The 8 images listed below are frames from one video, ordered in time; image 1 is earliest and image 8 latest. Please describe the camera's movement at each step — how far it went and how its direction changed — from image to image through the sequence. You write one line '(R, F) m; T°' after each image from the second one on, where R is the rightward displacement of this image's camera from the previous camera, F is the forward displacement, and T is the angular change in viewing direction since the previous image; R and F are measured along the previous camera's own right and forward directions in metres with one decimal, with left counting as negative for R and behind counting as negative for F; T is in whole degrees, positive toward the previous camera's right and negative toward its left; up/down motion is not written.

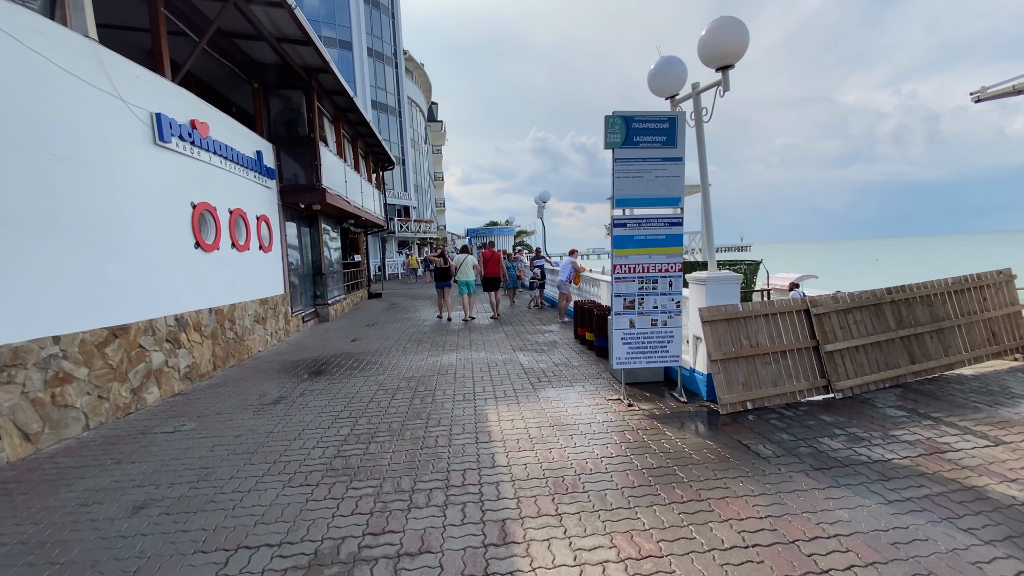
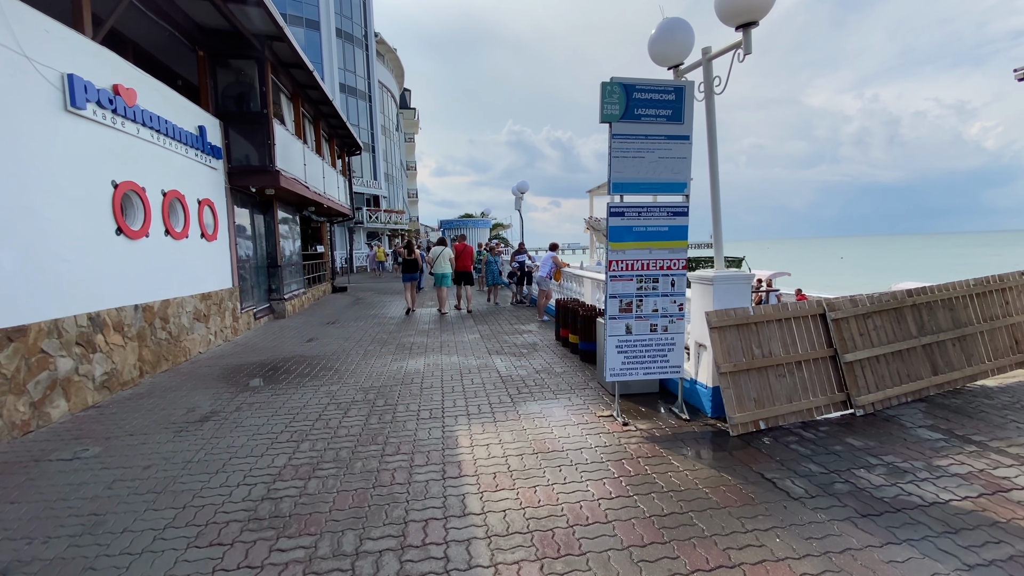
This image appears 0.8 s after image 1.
(0.0, +0.8) m; +3°
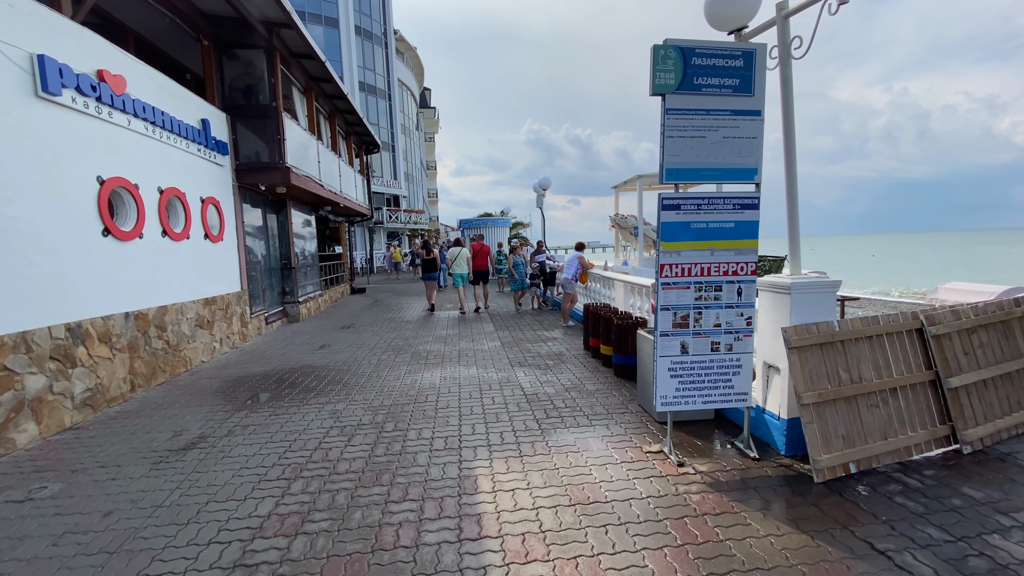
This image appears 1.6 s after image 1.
(-0.1, +0.7) m; -2°
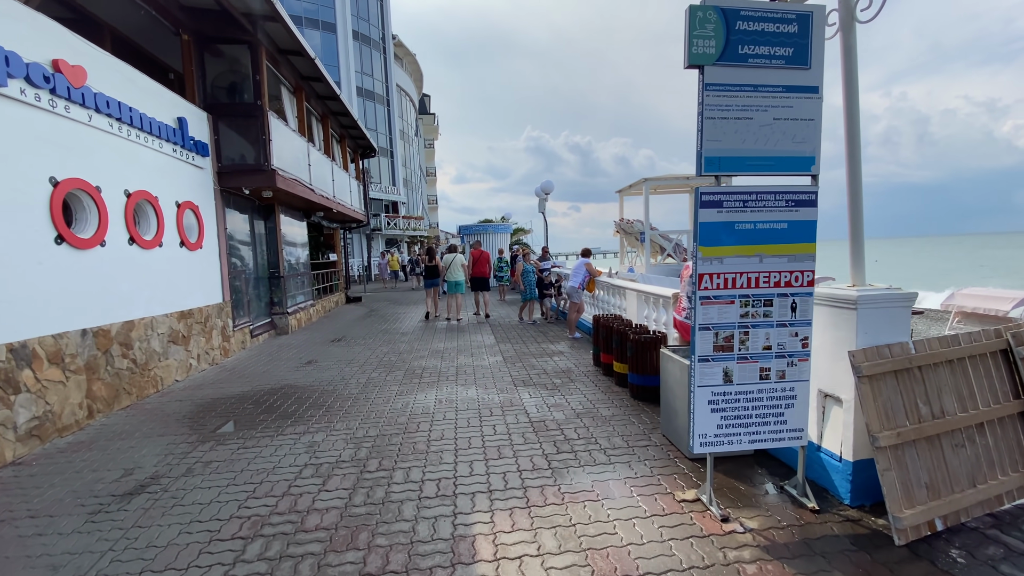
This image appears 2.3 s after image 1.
(0.0, +0.6) m; 0°
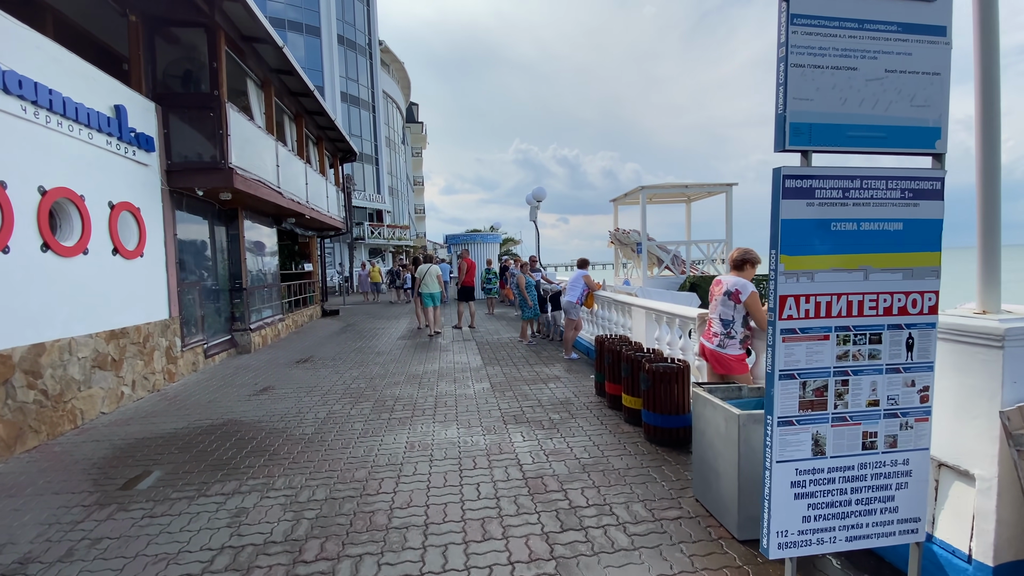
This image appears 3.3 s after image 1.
(0.0, +0.9) m; +1°
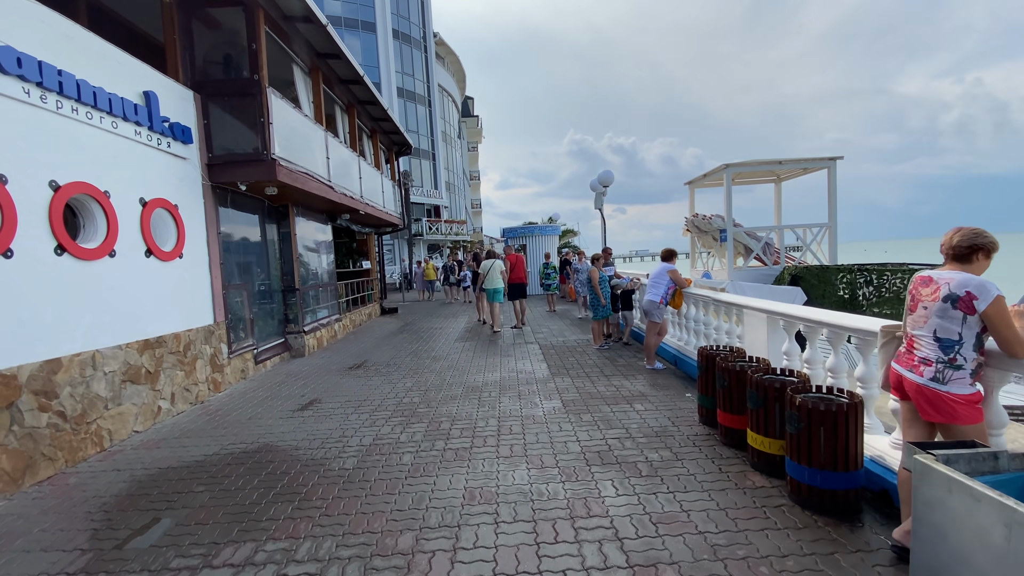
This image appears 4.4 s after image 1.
(-0.2, +1.0) m; -7°
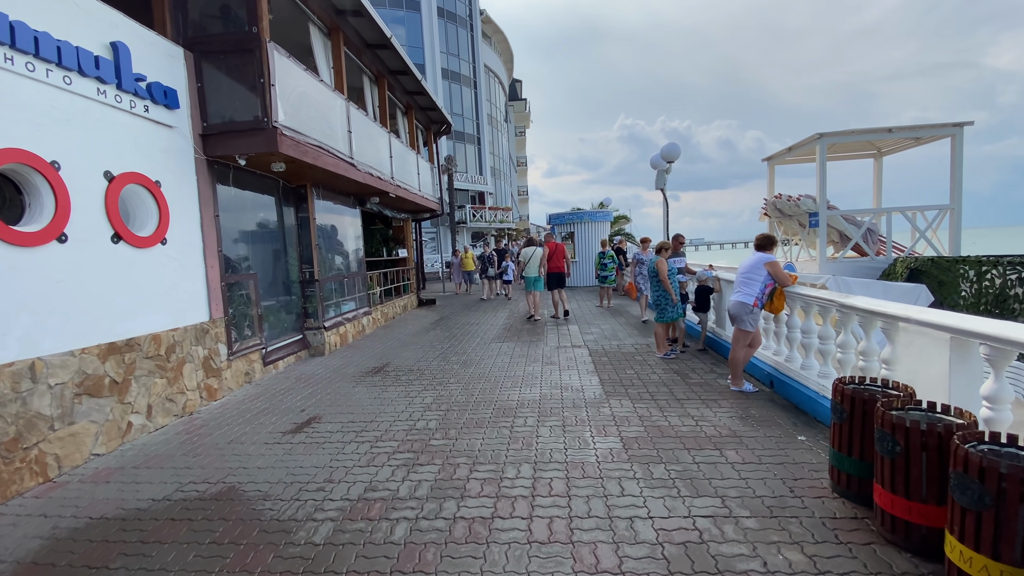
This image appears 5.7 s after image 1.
(0.0, +1.3) m; -6°
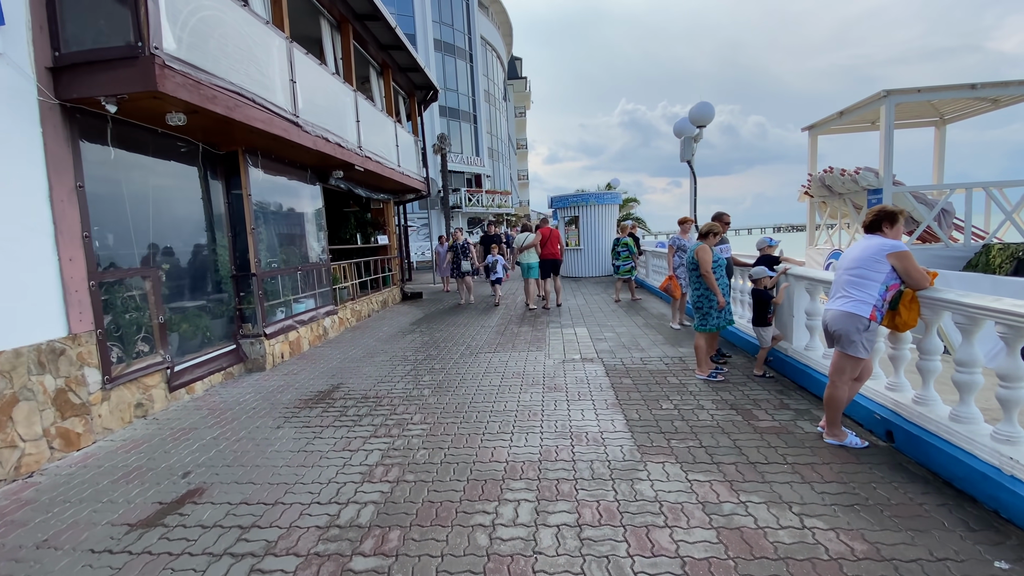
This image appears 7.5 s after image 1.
(+0.1, +1.7) m; 0°
